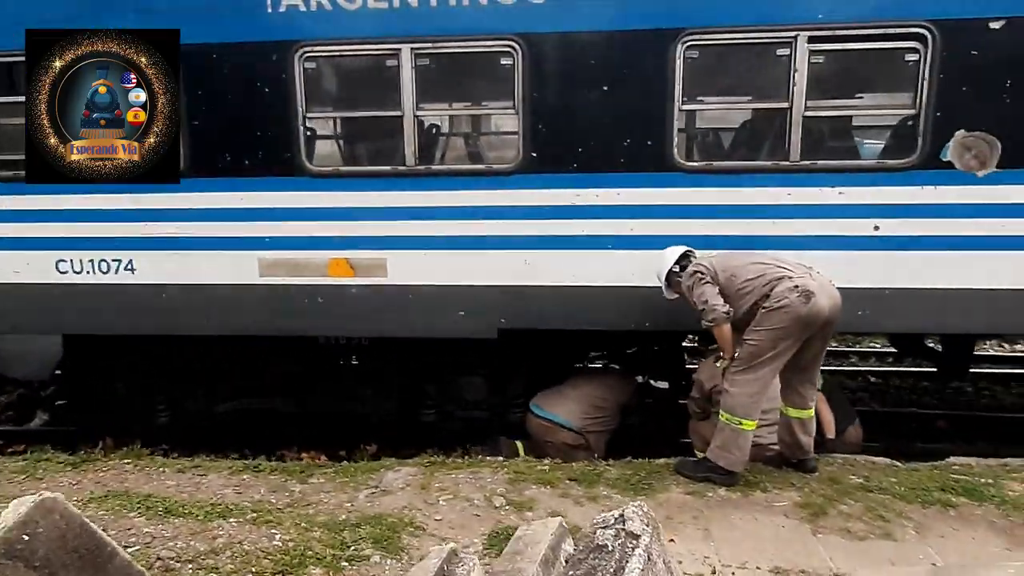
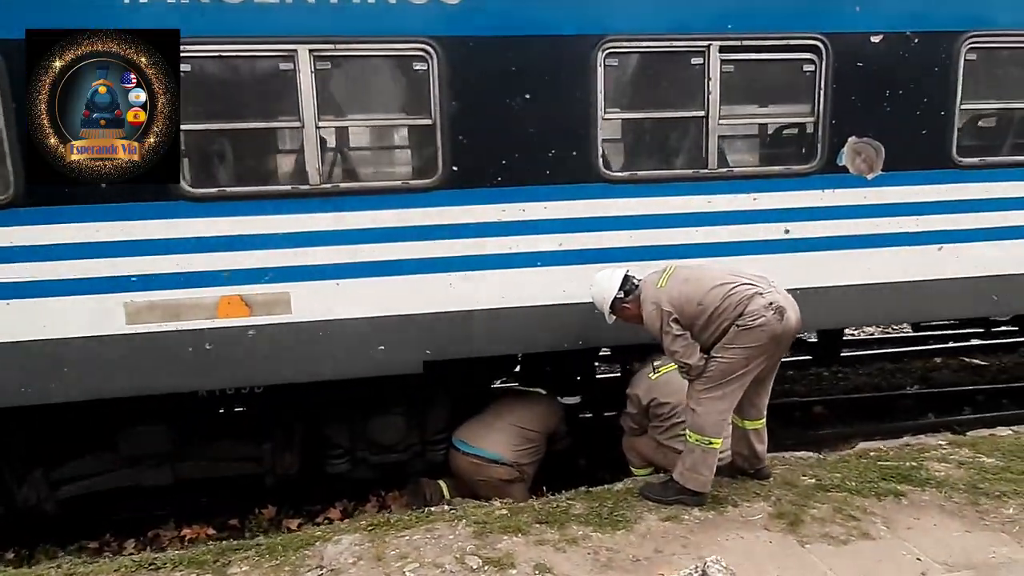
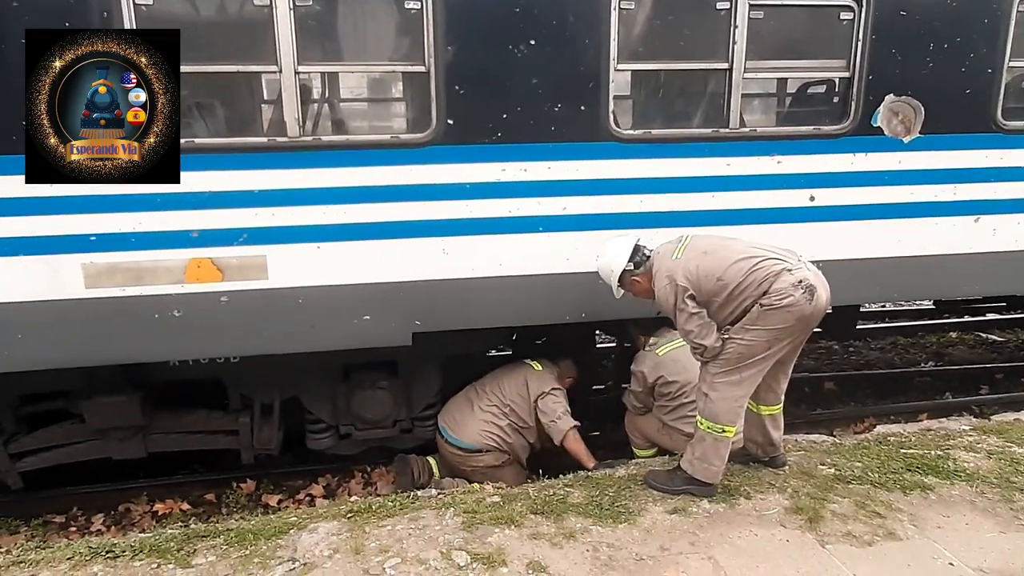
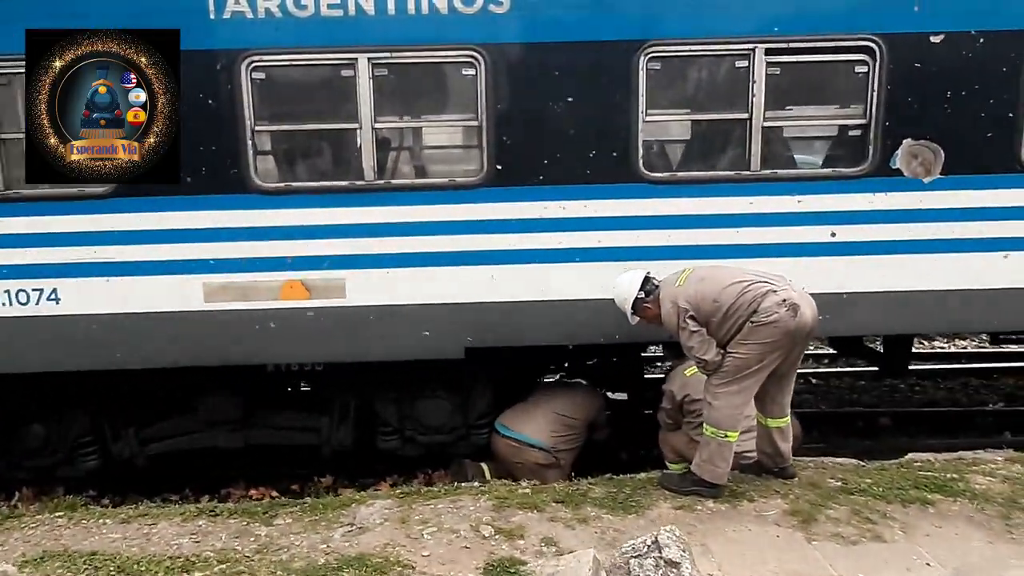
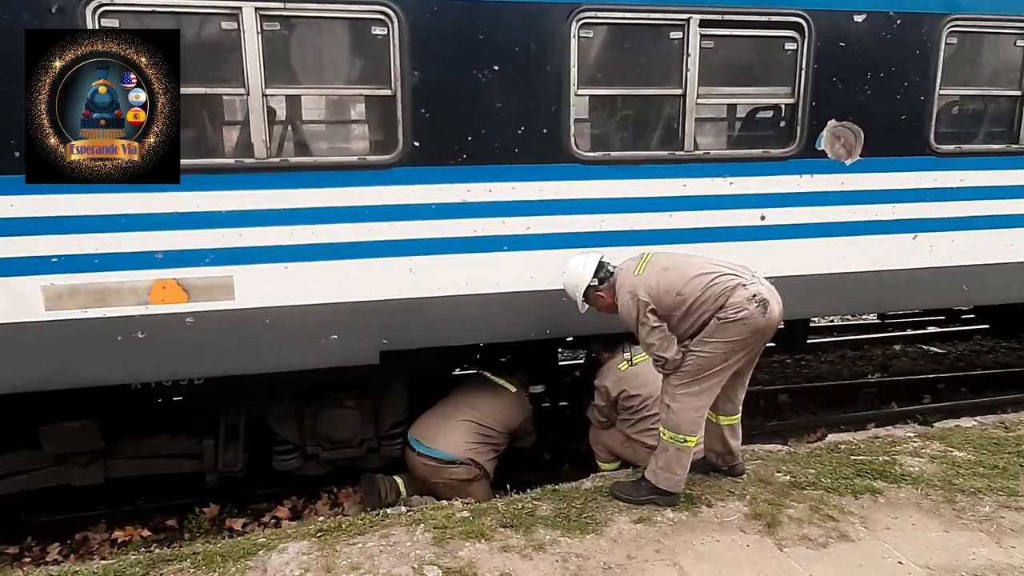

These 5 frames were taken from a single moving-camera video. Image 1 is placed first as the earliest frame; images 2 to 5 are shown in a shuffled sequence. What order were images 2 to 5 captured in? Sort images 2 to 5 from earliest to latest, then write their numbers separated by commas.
4, 2, 5, 3
